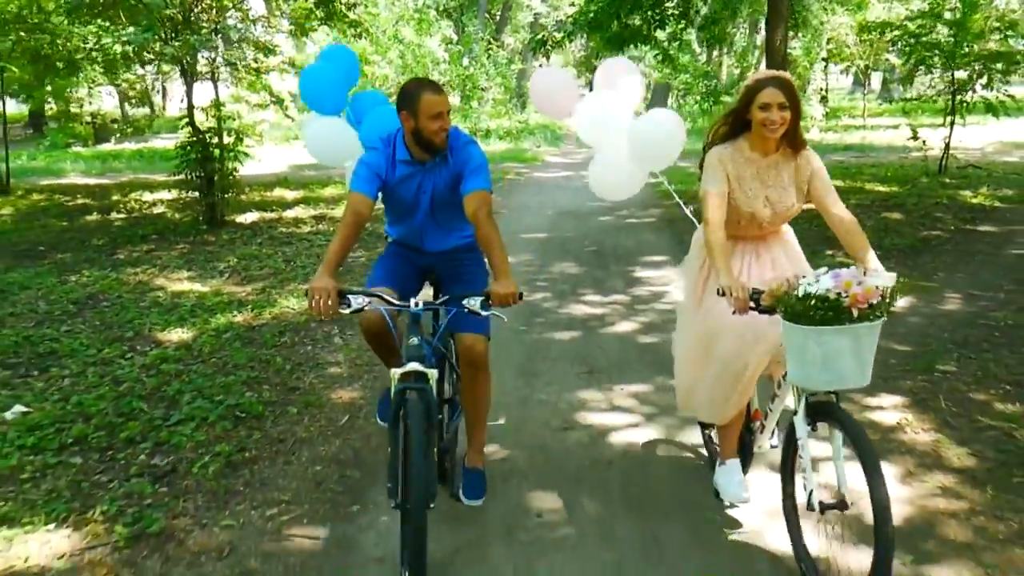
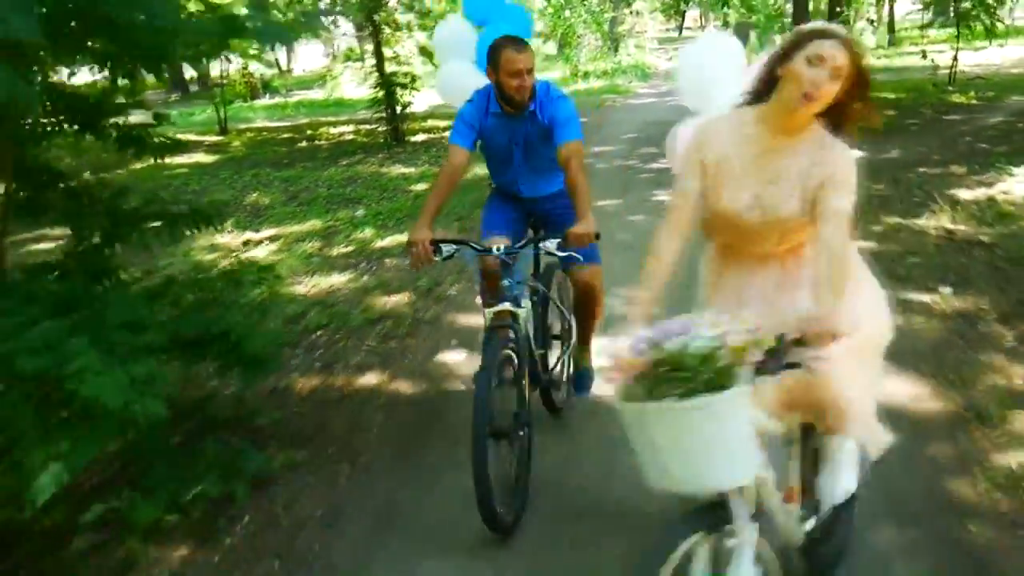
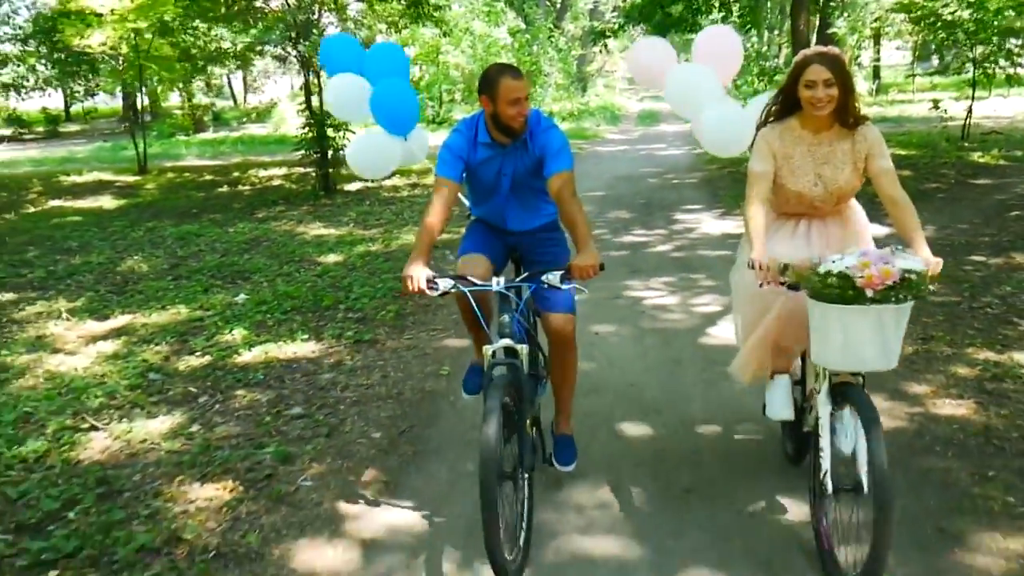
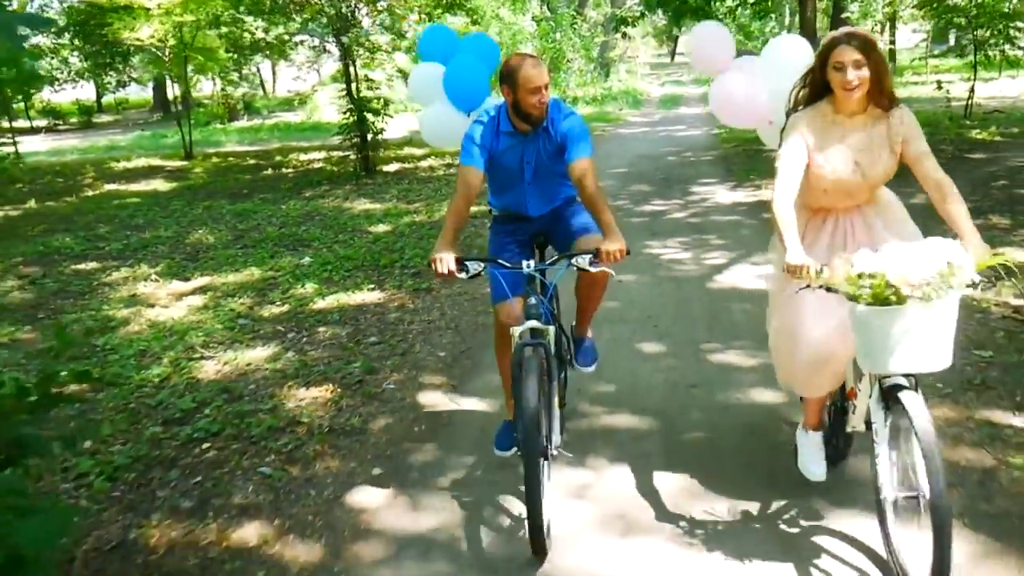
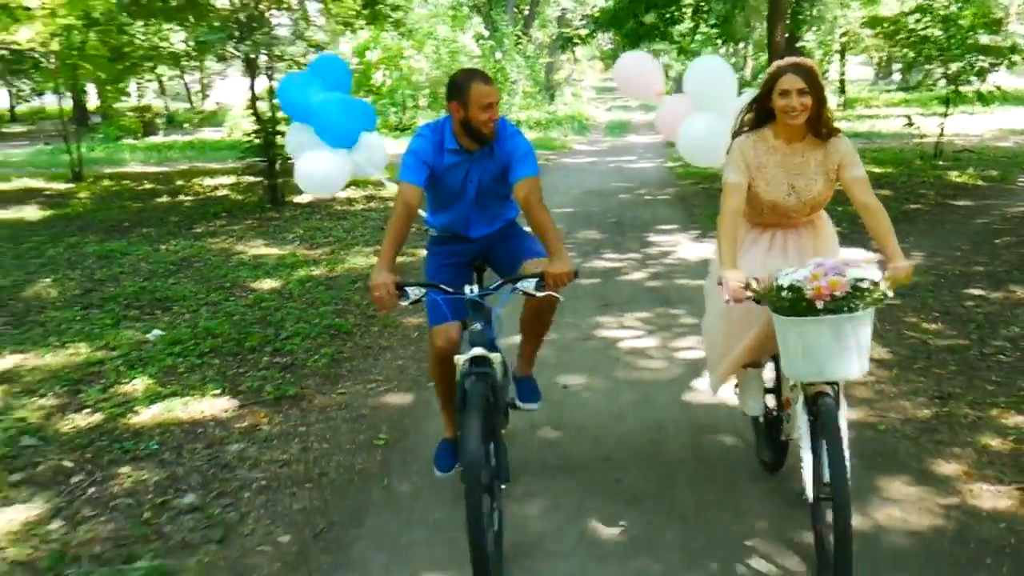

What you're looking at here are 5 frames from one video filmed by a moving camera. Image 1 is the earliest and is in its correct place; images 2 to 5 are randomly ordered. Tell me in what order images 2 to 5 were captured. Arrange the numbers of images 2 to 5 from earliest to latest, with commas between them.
5, 3, 4, 2
